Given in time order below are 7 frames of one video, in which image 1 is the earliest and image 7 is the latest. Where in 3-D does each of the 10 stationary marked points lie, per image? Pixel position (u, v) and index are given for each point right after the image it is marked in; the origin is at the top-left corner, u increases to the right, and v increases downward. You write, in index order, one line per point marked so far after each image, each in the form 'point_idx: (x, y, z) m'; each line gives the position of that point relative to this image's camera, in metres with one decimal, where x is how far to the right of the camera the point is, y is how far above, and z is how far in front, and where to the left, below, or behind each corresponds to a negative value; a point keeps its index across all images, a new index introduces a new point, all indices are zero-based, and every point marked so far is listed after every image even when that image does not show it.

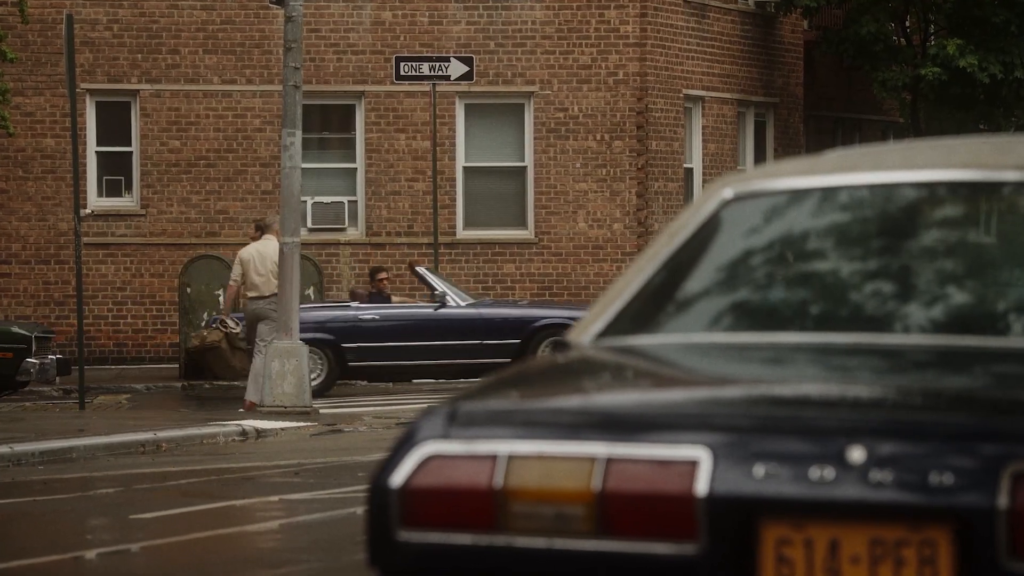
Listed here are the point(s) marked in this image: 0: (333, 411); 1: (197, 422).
0: (-1.8, -1.3, +18.7) m
1: (-3.1, -1.3, +18.2) m
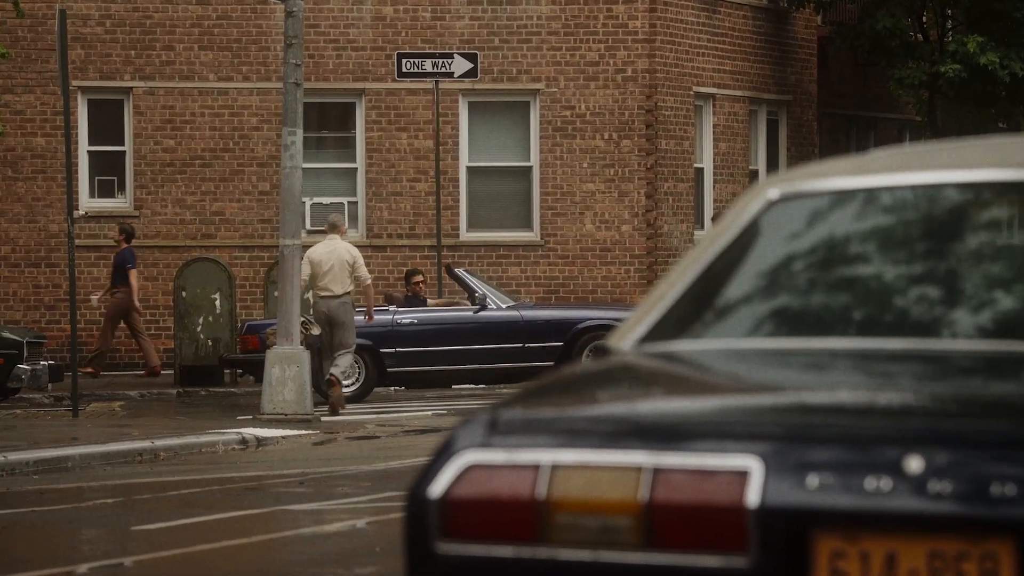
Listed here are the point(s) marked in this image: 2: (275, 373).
0: (-1.8, -1.3, +17.9) m
1: (-3.1, -1.4, +17.4) m
2: (-2.3, -0.8, +17.5) m
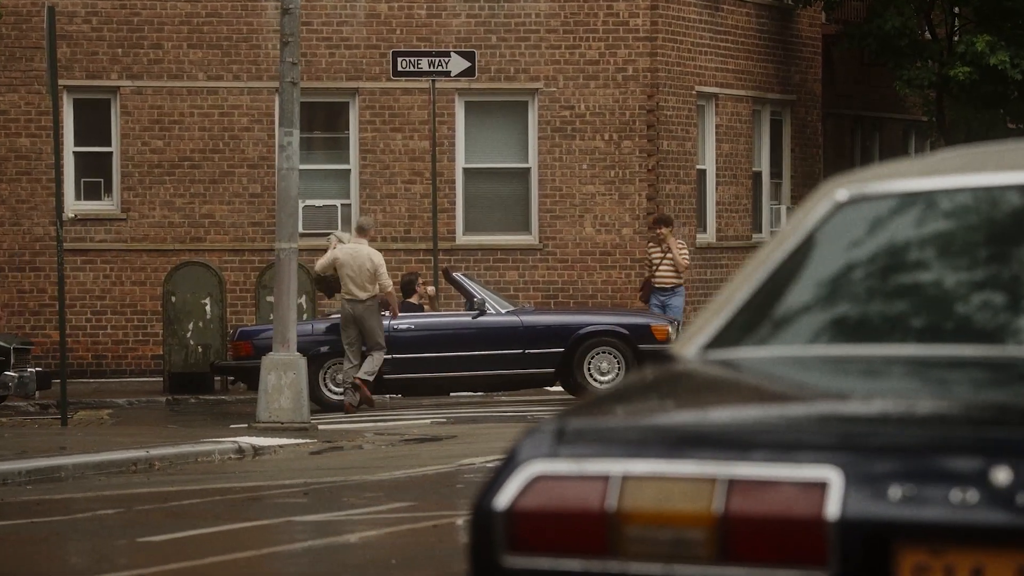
0: (-1.7, -1.3, +17.3) m
1: (-3.0, -1.4, +16.8) m
2: (-2.2, -0.9, +16.8) m
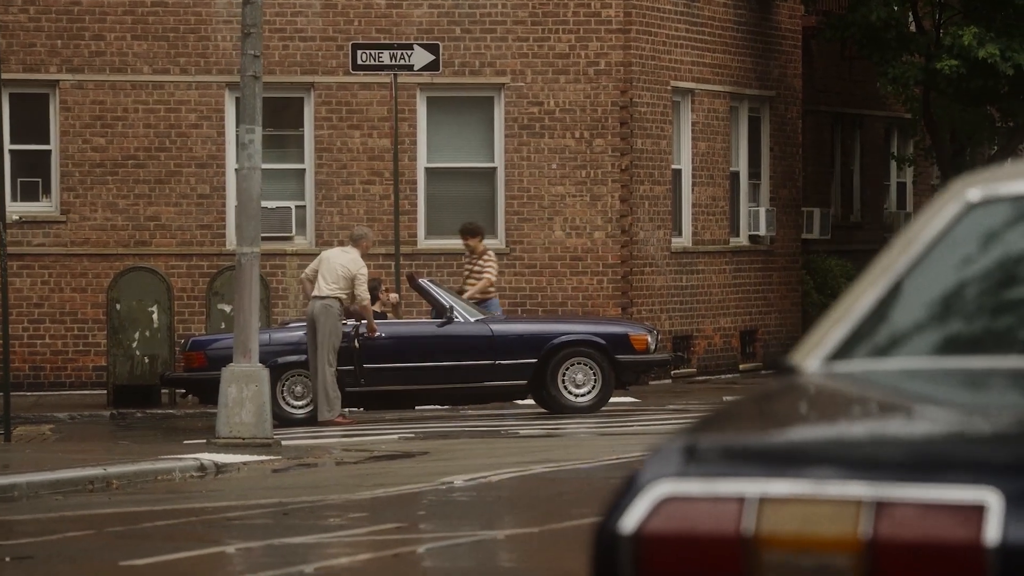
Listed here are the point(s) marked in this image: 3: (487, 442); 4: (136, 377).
0: (-1.9, -1.4, +15.9) m
1: (-3.2, -1.4, +15.4) m
2: (-2.4, -0.9, +15.4) m
3: (-0.2, -1.4, +16.1) m
4: (-4.1, -1.0, +19.7) m
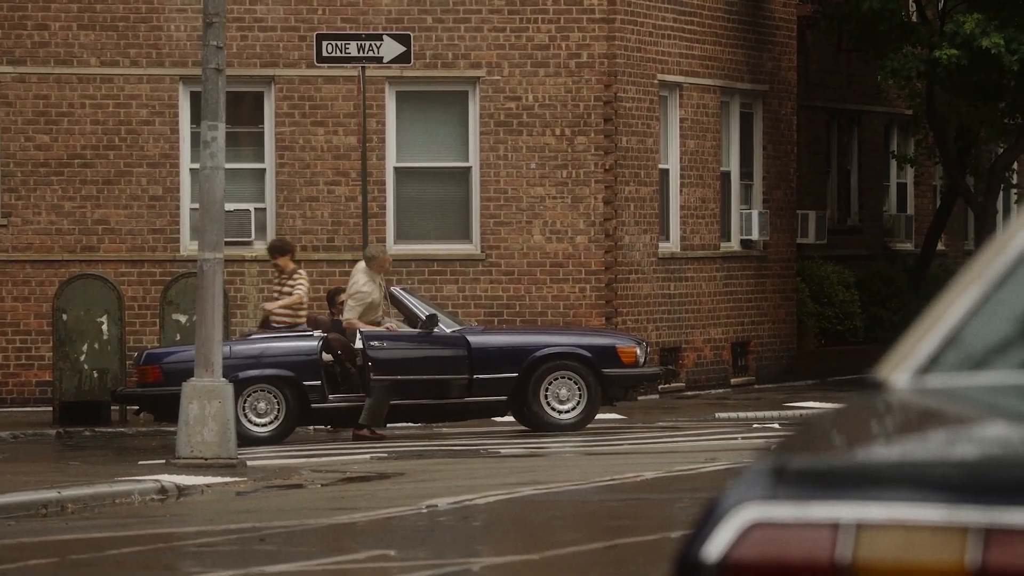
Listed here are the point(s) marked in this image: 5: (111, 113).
0: (-2.1, -1.4, +14.4) m
1: (-3.4, -1.5, +13.8) m
2: (-2.6, -0.9, +13.9) m
3: (-0.4, -1.4, +14.6) m
4: (-4.3, -1.0, +18.2) m
5: (-4.4, +1.9, +19.7) m
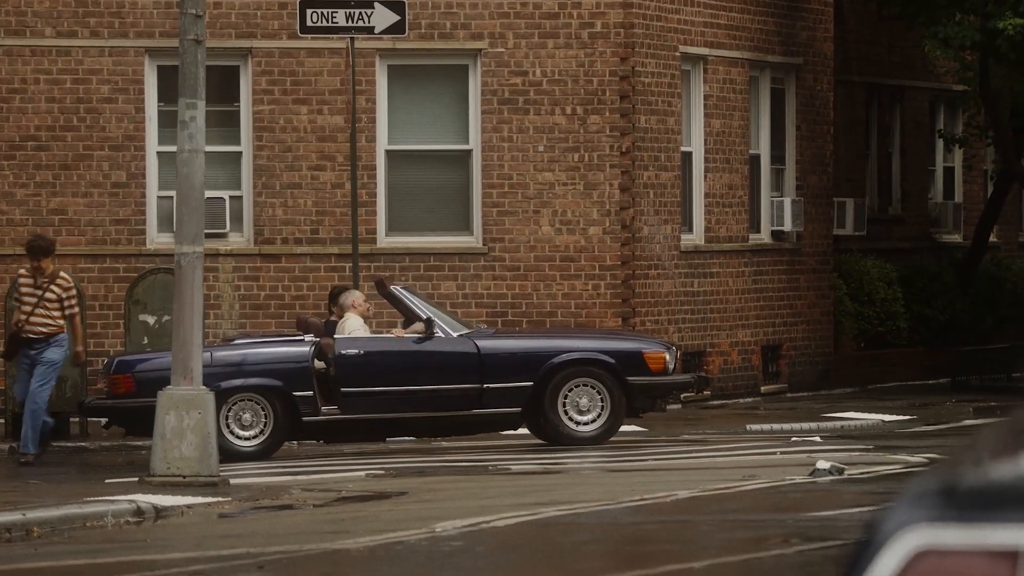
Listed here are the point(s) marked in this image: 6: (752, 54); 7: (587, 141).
0: (-2.0, -1.3, +12.3) m
1: (-3.3, -1.4, +11.7) m
2: (-2.5, -0.9, +11.8) m
3: (-0.3, -1.3, +12.4) m
4: (-4.2, -1.0, +16.1) m
5: (-4.3, +1.9, +17.6) m
6: (+2.6, +2.5, +19.6) m
7: (+0.7, +1.5, +17.9) m
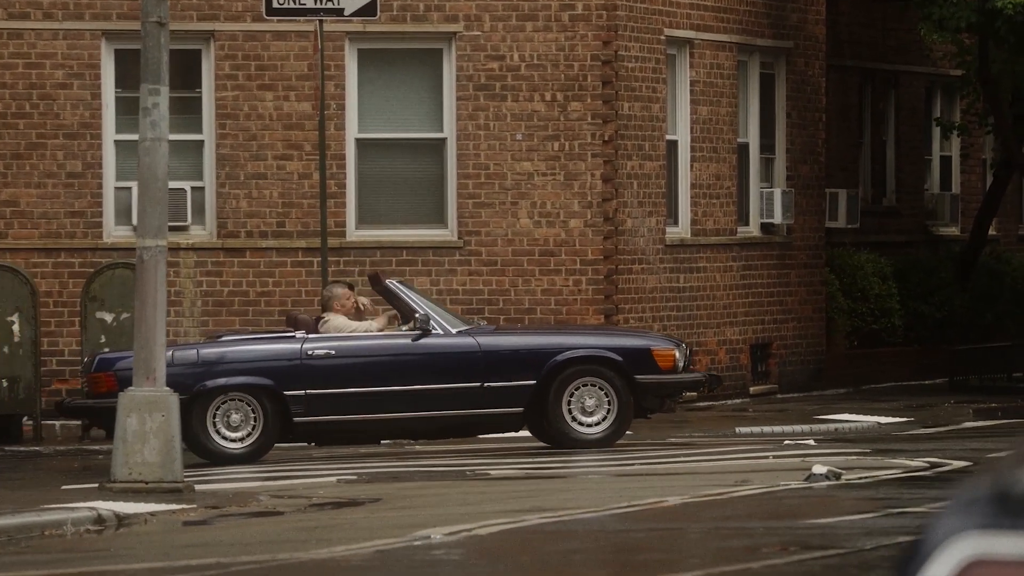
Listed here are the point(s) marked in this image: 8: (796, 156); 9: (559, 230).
0: (-2.2, -1.3, +11.4) m
1: (-3.4, -1.3, +10.8) m
2: (-2.6, -0.8, +10.9) m
3: (-0.4, -1.3, +11.5) m
4: (-4.4, -1.0, +15.1) m
5: (-4.5, +2.0, +16.7) m
6: (+2.3, +2.5, +18.7) m
7: (+0.5, +1.5, +17.0) m
8: (+3.0, +1.4, +19.7) m
9: (+0.5, +0.6, +17.0) m
